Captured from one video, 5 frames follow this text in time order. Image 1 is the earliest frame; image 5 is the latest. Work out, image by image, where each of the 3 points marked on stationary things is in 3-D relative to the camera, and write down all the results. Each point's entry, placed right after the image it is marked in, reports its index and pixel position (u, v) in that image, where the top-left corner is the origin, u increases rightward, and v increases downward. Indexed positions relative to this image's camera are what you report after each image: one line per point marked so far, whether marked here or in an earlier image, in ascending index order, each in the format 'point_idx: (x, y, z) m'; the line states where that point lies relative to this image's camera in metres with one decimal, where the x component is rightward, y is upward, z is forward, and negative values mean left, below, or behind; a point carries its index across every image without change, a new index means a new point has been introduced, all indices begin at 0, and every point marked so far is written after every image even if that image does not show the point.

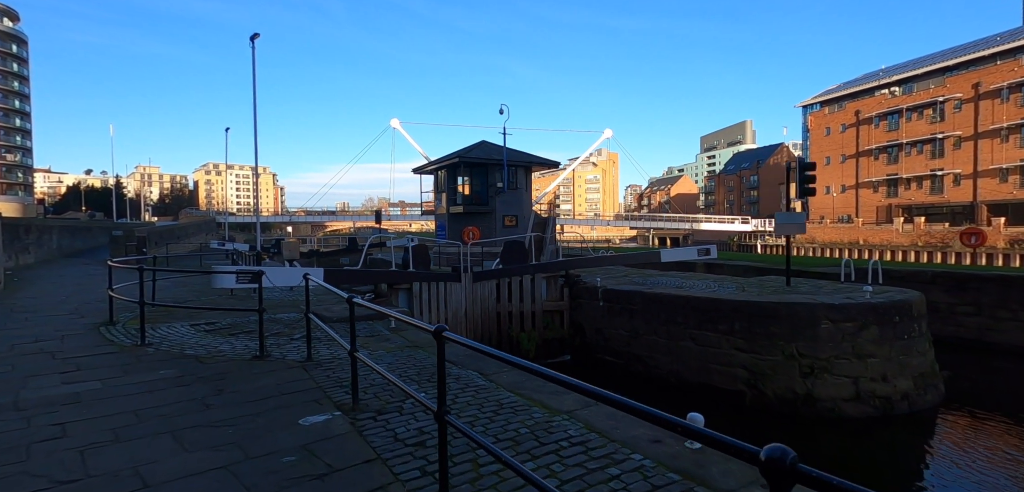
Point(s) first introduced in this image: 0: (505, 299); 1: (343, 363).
0: (-0.2, -1.4, +13.7) m
1: (-2.0, -1.4, +6.1) m
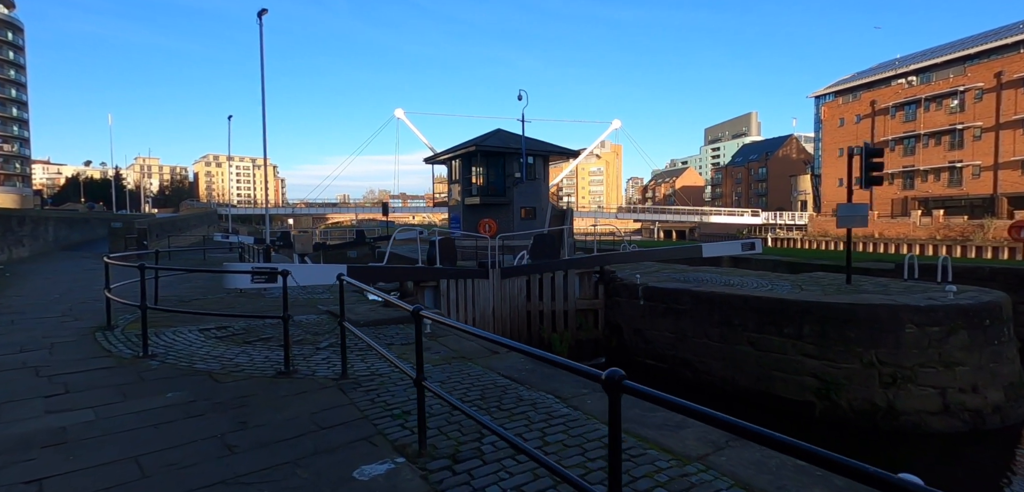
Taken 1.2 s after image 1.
0: (+0.6, -1.2, +12.7) m
1: (-1.2, -1.3, +5.1) m
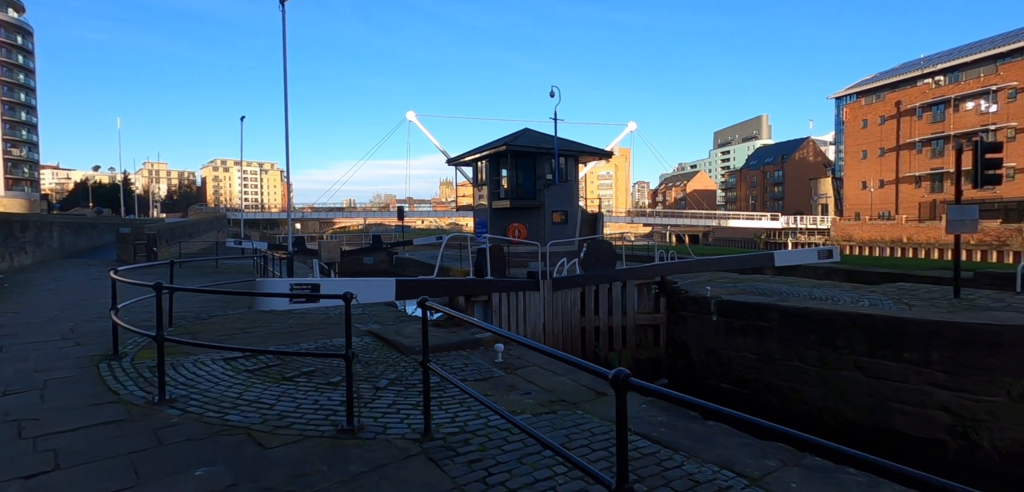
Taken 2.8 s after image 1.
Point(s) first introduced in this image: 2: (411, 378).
0: (+1.7, -1.4, +11.3) m
1: (-0.2, -1.5, +3.8) m
2: (-1.1, -1.4, +5.4) m
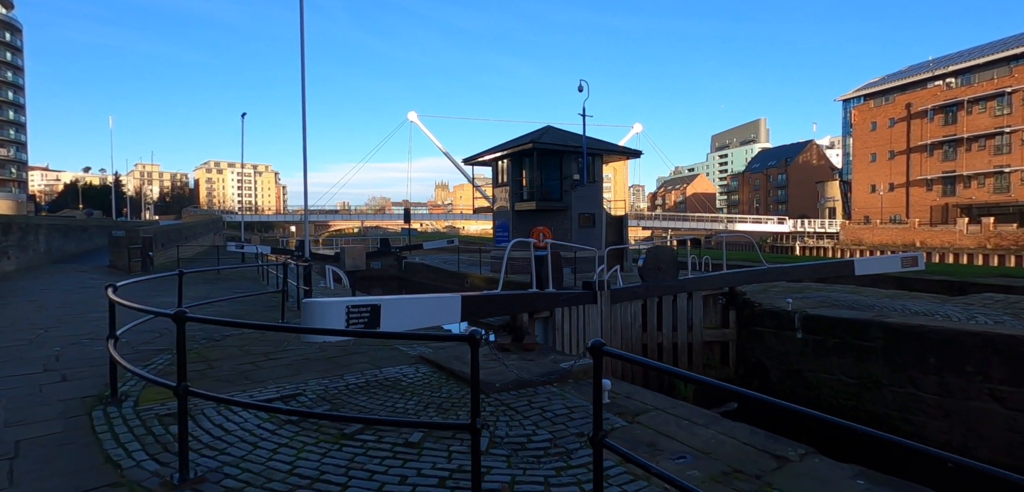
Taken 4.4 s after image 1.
0: (+2.7, -1.5, +10.0) m
1: (+0.9, -1.5, +2.4) m
2: (0.0, -1.5, +4.1) m
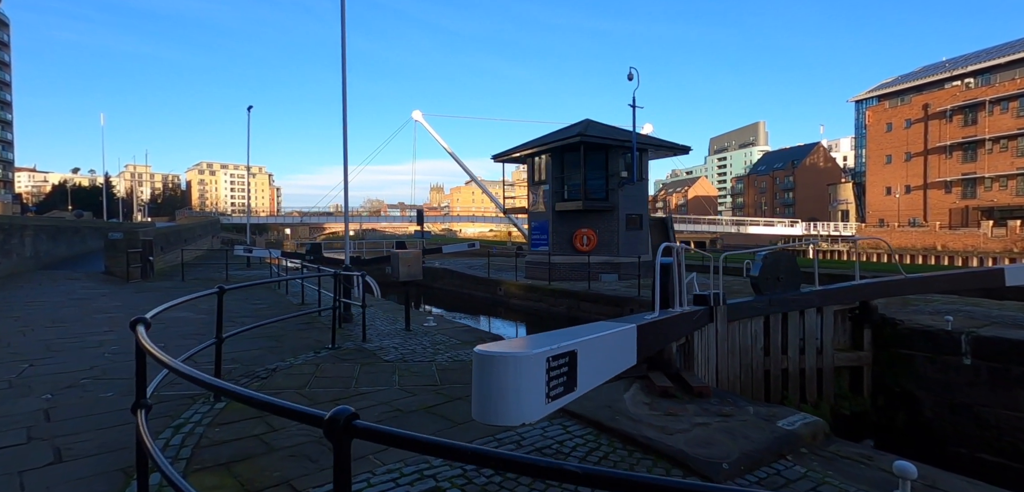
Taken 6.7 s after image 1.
0: (+4.2, -1.6, +8.2) m
1: (+2.5, -1.6, +0.6) m
2: (+1.6, -1.5, +2.3) m
